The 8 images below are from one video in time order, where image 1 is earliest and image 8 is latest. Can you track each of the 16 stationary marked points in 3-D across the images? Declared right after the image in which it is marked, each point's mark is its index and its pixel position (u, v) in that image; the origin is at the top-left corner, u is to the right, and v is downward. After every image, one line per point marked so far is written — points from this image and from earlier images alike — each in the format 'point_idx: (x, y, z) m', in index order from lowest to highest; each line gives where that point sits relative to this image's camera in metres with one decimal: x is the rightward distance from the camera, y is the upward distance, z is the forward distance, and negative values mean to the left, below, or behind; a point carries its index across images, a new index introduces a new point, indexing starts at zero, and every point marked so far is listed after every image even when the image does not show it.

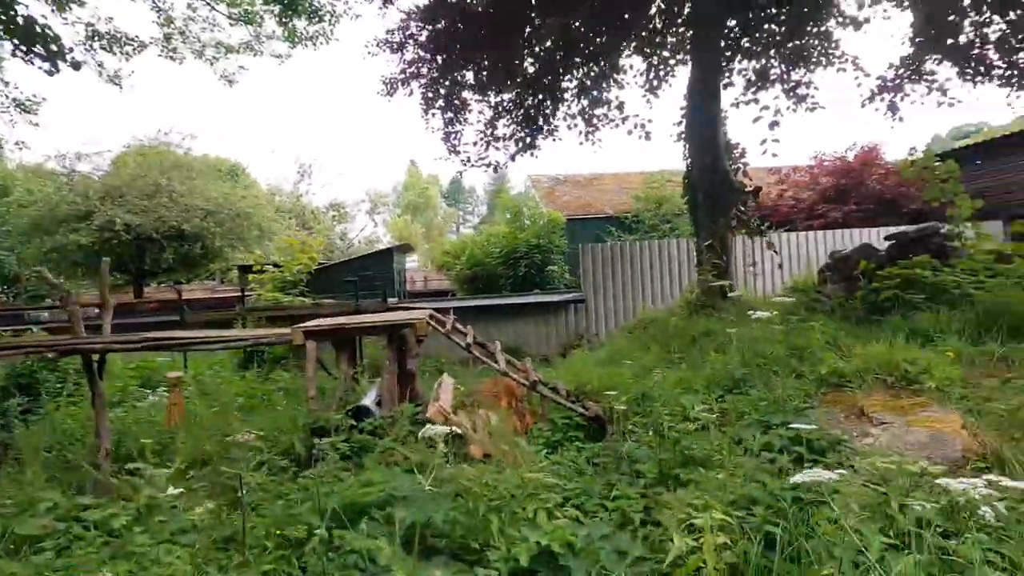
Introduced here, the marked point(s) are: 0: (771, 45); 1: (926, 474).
0: (+3.4, +3.1, +6.9) m
1: (+1.7, -0.8, +2.2) m
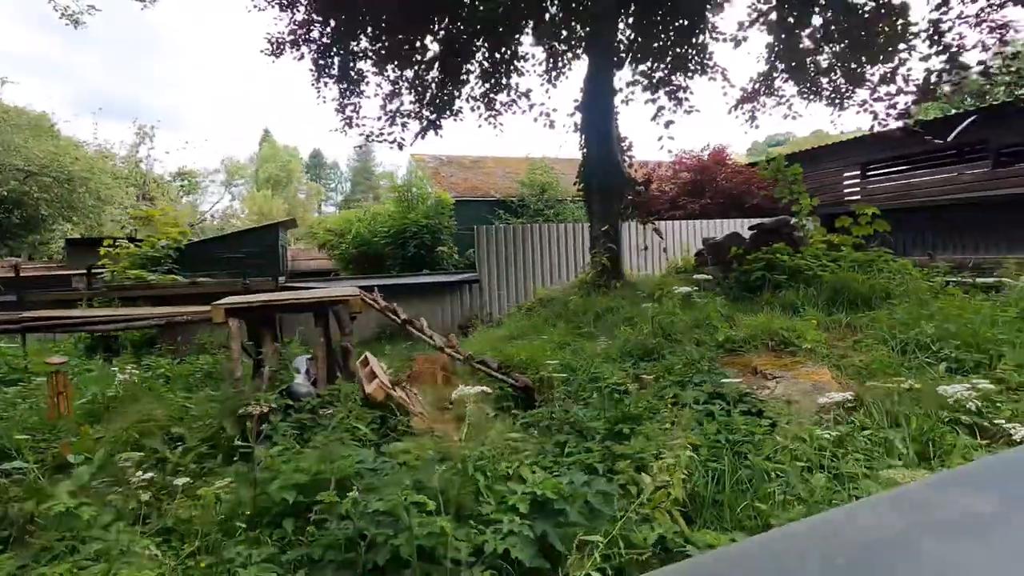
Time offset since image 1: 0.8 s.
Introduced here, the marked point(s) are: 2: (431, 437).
0: (+2.1, +3.4, +7.6) m
1: (+1.6, -0.7, +2.8) m
2: (-0.5, -0.9, +3.2) m
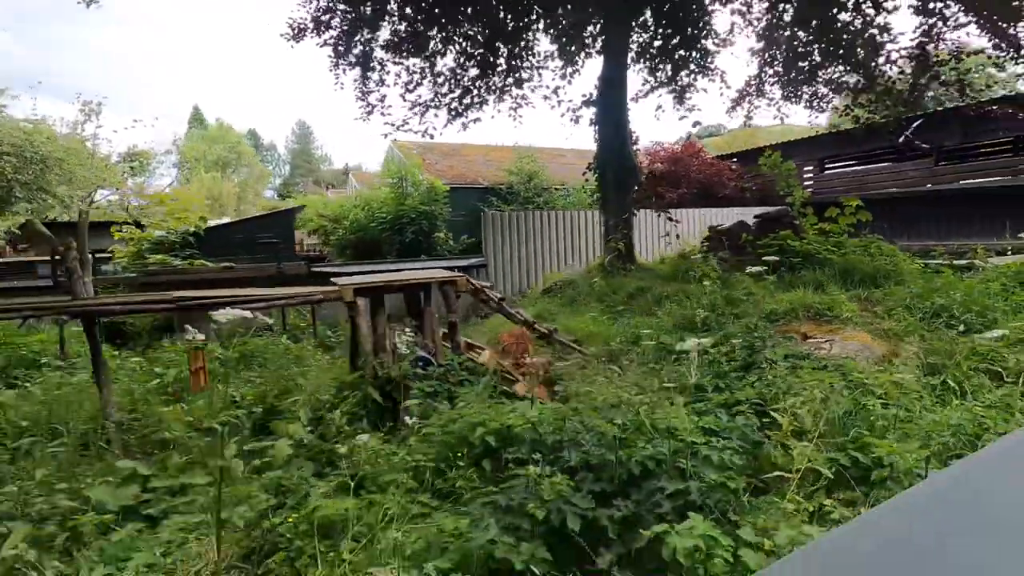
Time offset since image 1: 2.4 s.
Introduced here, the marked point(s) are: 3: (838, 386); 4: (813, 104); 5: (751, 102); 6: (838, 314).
0: (+2.3, +3.6, +8.3) m
1: (+2.4, -0.5, +3.6) m
2: (+0.3, -0.7, +3.7) m
3: (+2.0, -0.6, +3.3) m
4: (+4.6, +2.8, +8.1) m
5: (+3.9, +3.0, +8.6) m
6: (+2.7, -0.2, +4.4) m
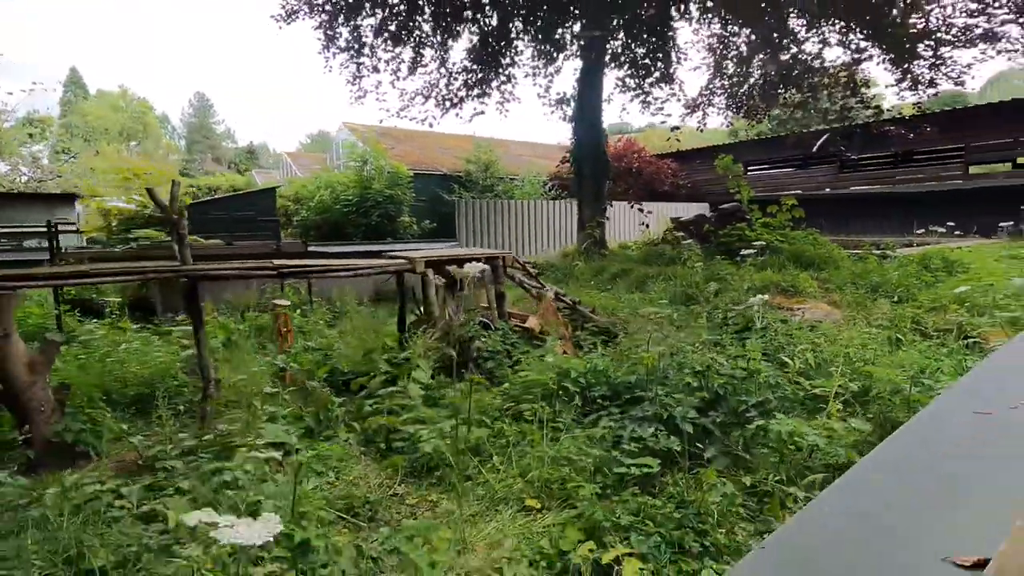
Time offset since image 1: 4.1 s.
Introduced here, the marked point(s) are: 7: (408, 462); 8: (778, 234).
0: (+2.0, +3.9, +9.2) m
1: (+2.8, -0.3, +4.6) m
2: (+0.7, -0.5, +4.4) m
3: (+2.5, -0.4, +4.3) m
4: (+4.3, +3.1, +9.4) m
5: (+3.5, +3.3, +9.8) m
6: (+3.0, 0.0, +5.5) m
7: (-0.6, -1.0, +3.0) m
8: (+3.6, +0.7, +7.3) m
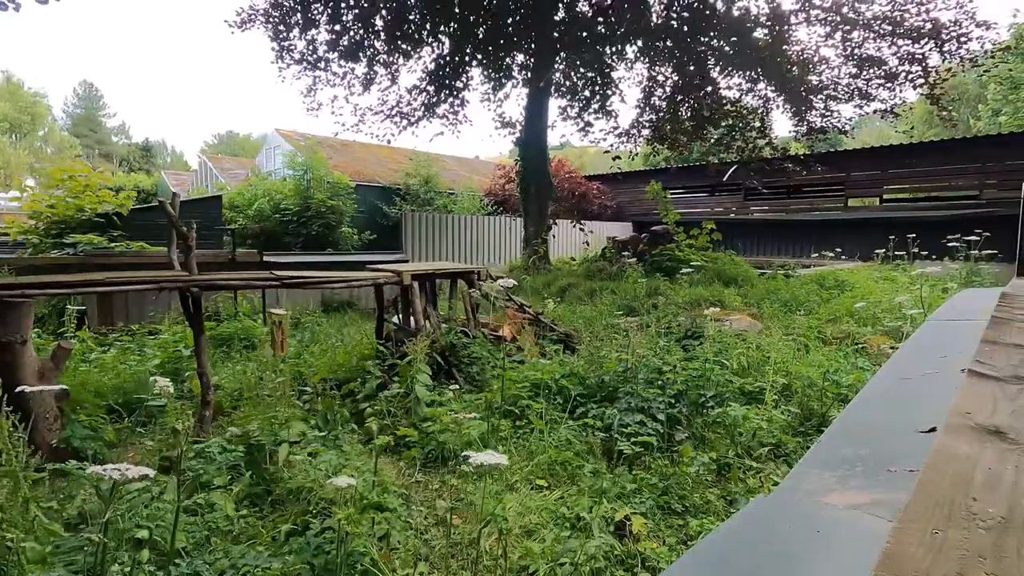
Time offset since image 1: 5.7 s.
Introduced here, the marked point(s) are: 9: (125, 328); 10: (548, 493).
0: (+1.1, +3.7, +10.0) m
1: (+2.6, -0.5, +5.5) m
2: (+0.5, -0.6, +5.0) m
3: (+2.3, -0.5, +5.1) m
4: (+3.3, +2.8, +10.6) m
5: (+2.5, +3.0, +10.8) m
6: (+2.6, -0.2, +6.5) m
7: (-0.6, -1.0, +3.4) m
8: (+2.9, +0.5, +8.3) m
9: (-4.3, -0.5, +6.0) m
10: (+0.2, -1.1, +2.9) m
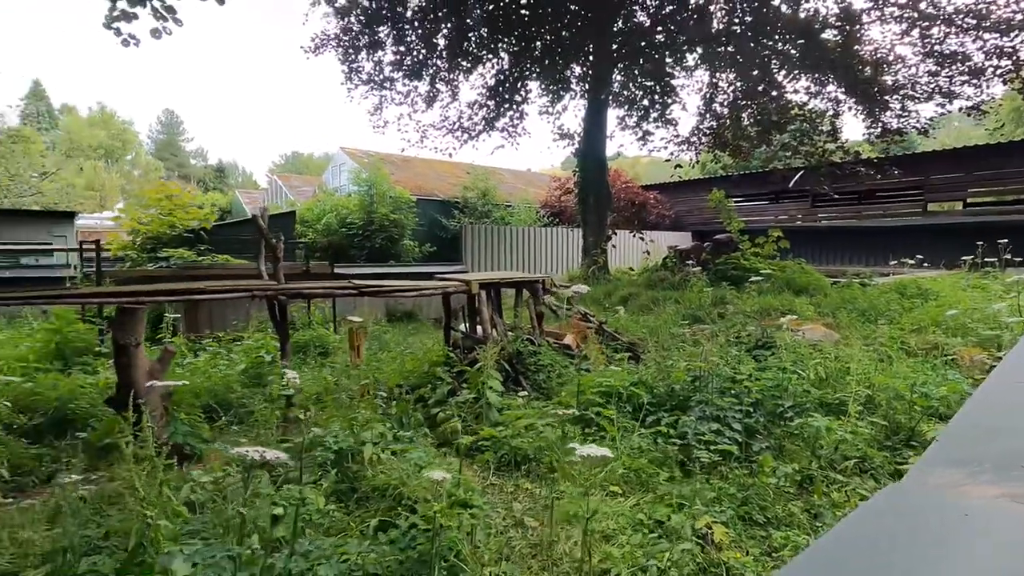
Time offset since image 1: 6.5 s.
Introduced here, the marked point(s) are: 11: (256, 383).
0: (+2.2, +3.5, +10.0) m
1: (+3.2, -0.6, +5.3) m
2: (+1.1, -0.7, +5.0) m
3: (+2.9, -0.6, +4.9) m
4: (+4.4, +2.6, +10.3) m
5: (+3.6, +2.8, +10.6) m
6: (+3.3, -0.3, +6.2) m
7: (-0.1, -1.1, +3.5) m
8: (+3.8, +0.4, +8.0) m
9: (-3.6, -0.6, +6.4) m
10: (+0.6, -1.2, +2.9) m
11: (-2.3, -0.9, +4.9) m
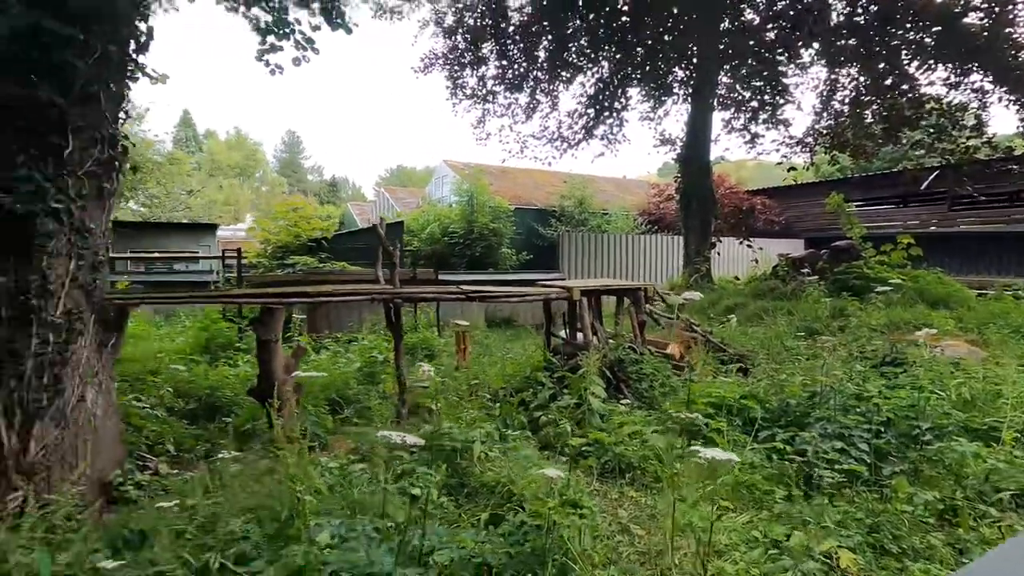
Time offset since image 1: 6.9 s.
0: (+4.0, +3.3, +9.6) m
1: (+4.2, -0.7, +4.7) m
2: (+2.0, -0.8, +4.7) m
3: (+3.8, -0.7, +4.4) m
4: (+6.2, +2.4, +9.5) m
5: (+5.5, +2.6, +10.0) m
6: (+4.5, -0.4, +5.6) m
7: (+0.5, -1.1, +3.5) m
8: (+5.3, +0.2, +7.3) m
9: (-2.4, -0.6, +7.0) m
10: (+1.2, -1.2, +2.8) m
11: (-1.4, -0.9, +5.2) m
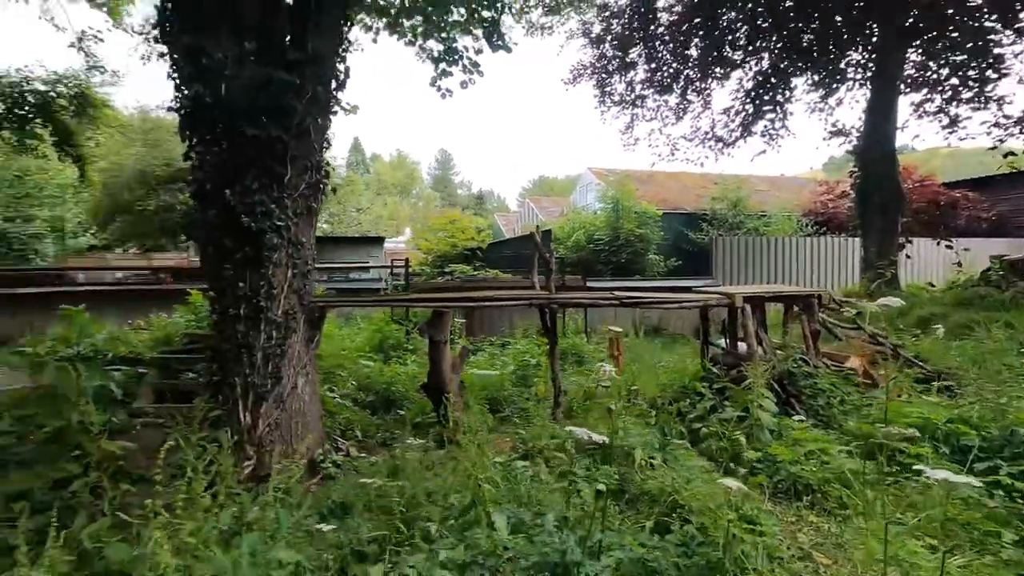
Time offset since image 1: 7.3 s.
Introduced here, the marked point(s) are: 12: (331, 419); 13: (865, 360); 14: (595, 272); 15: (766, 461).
0: (+6.5, +3.2, +8.3) m
1: (+5.4, -0.7, +3.5) m
2: (+3.3, -0.8, +4.1) m
3: (+4.9, -0.8, +3.3) m
4: (+8.6, +2.3, +7.7) m
5: (+8.1, +2.5, +8.3) m
6: (+5.9, -0.5, +4.3) m
7: (+1.5, -1.2, +3.2) m
8: (+7.1, +0.1, +5.7) m
9: (-0.4, -0.7, +7.4) m
10: (+2.0, -1.2, +2.4) m
11: (+0.1, -1.0, +5.4) m
12: (-1.5, -1.1, +4.5) m
13: (+3.2, -0.6, +4.9) m
14: (+1.9, +0.4, +12.3) m
15: (+1.6, -1.1, +3.4) m
